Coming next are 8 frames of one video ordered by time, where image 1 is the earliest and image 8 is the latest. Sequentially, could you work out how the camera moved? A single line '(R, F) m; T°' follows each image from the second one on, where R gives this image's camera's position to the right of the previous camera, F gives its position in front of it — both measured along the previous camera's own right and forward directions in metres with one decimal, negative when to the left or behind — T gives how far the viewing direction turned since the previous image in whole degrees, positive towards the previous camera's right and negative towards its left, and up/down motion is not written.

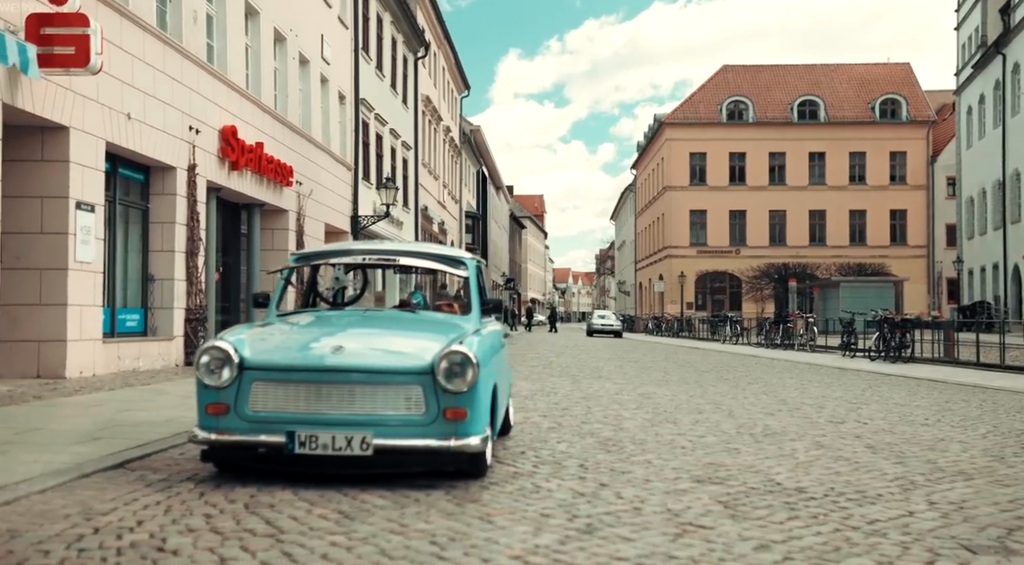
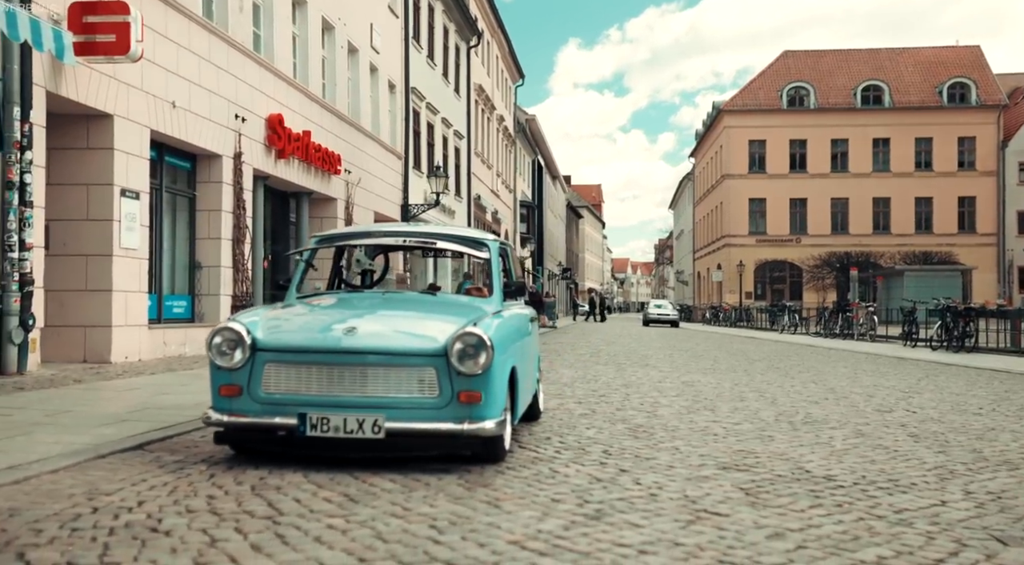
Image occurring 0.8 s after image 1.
(+0.2, +0.1) m; -3°
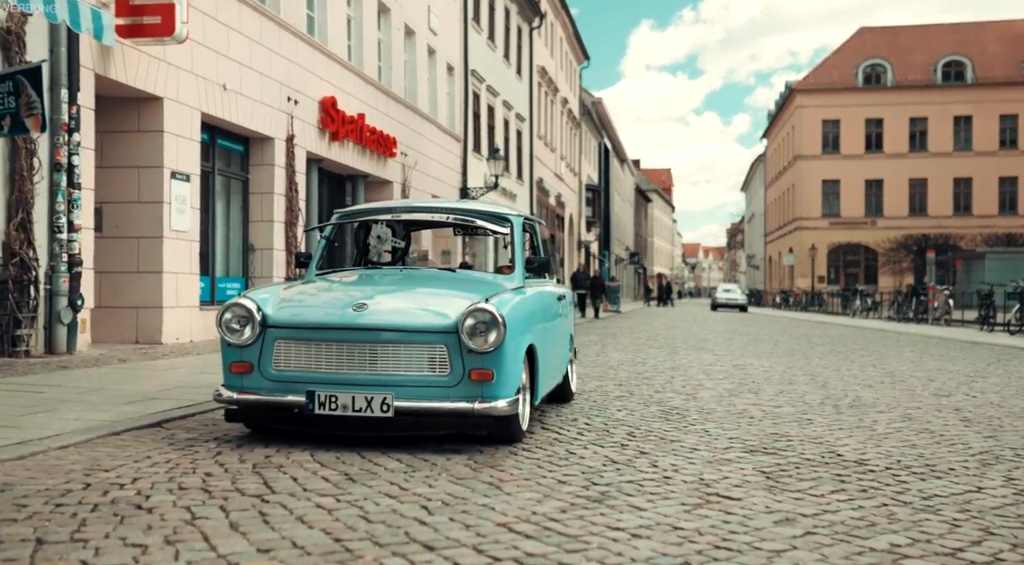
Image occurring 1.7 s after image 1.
(+0.3, +0.2) m; -4°
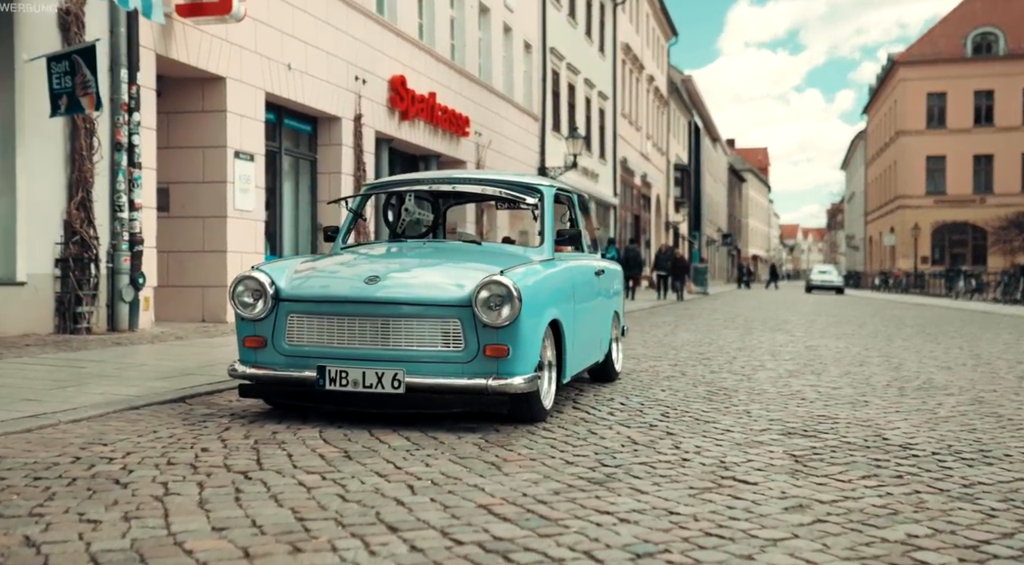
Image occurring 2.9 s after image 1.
(+0.4, +0.3) m; -5°
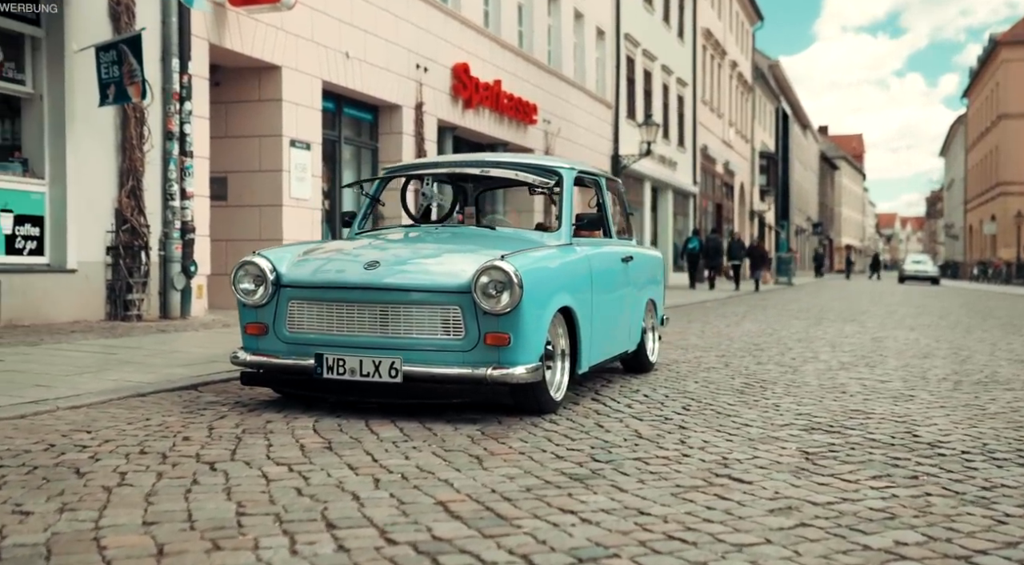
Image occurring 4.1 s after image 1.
(+0.4, +0.2) m; -5°
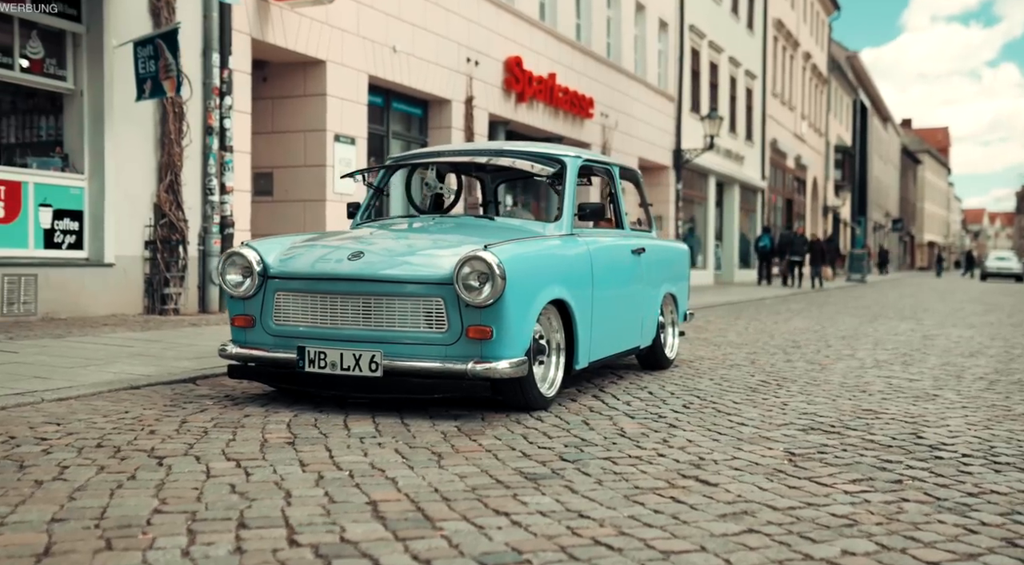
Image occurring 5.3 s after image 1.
(+0.4, +0.2) m; -4°
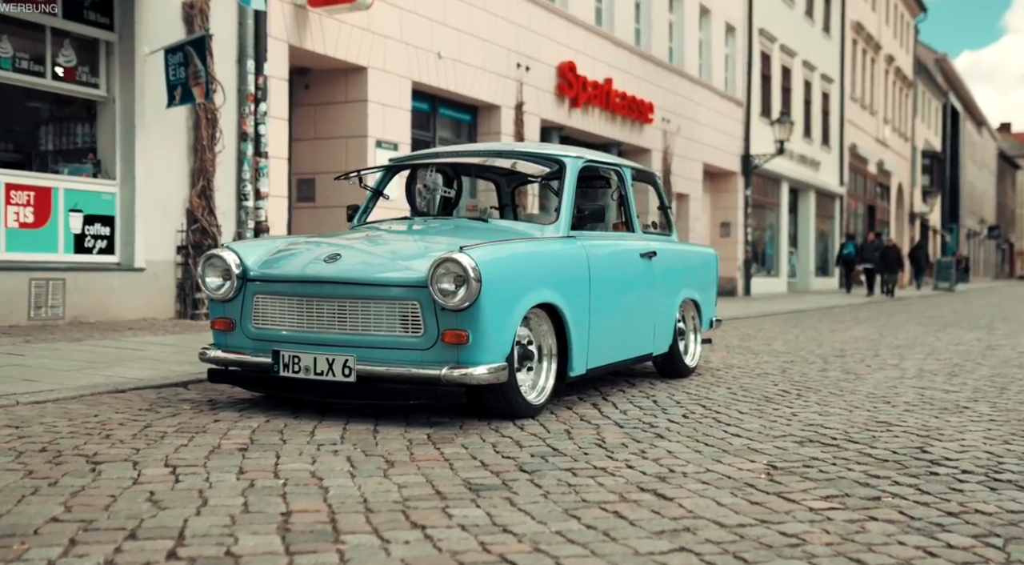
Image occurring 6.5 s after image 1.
(+0.5, +0.2) m; -4°
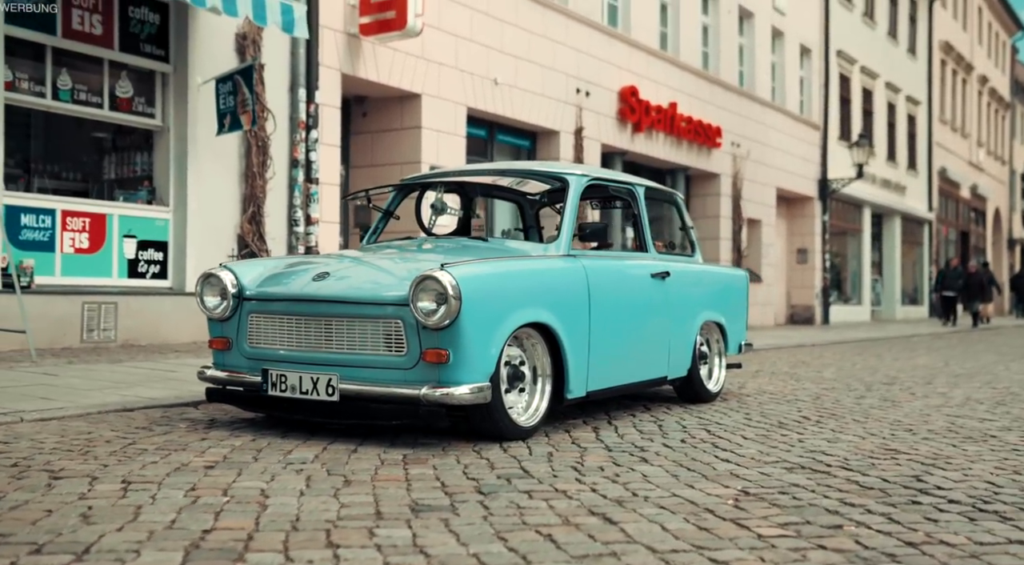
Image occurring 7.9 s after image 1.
(+0.5, +0.1) m; -5°
